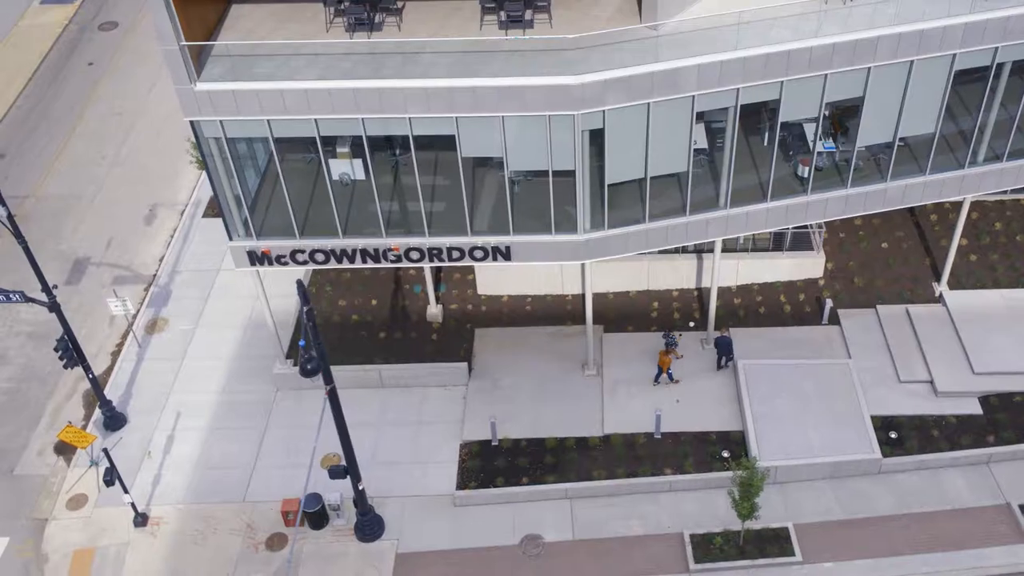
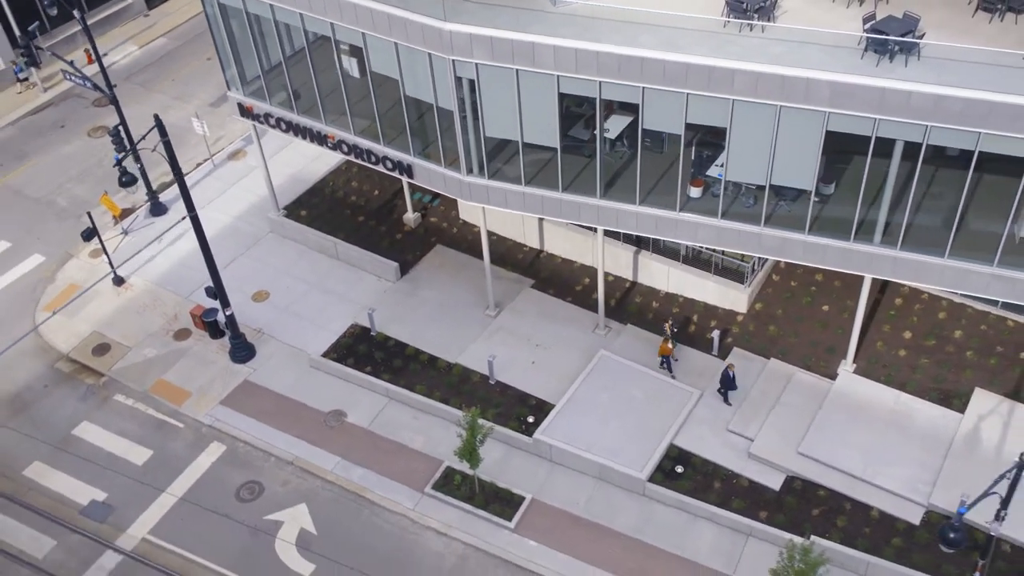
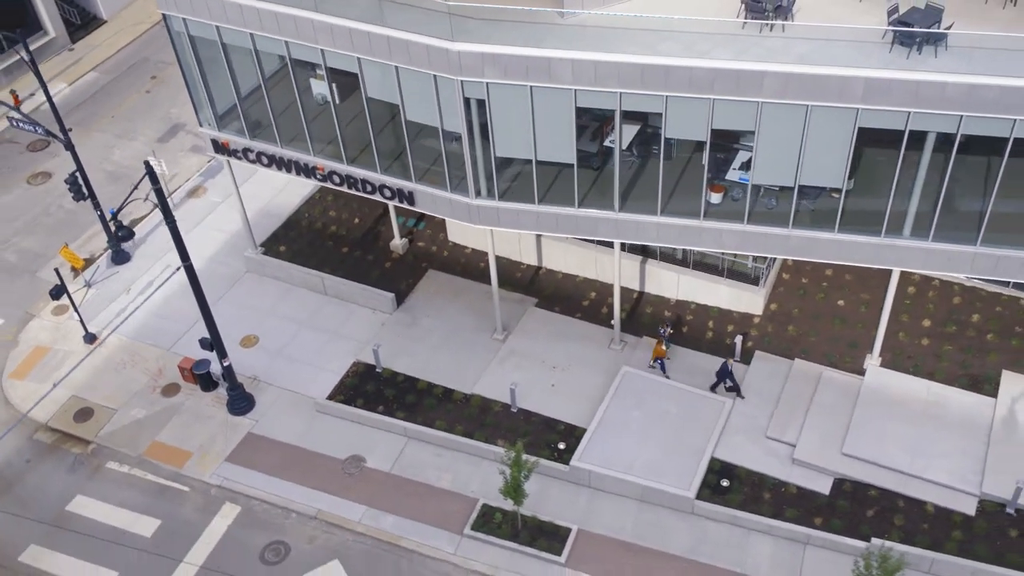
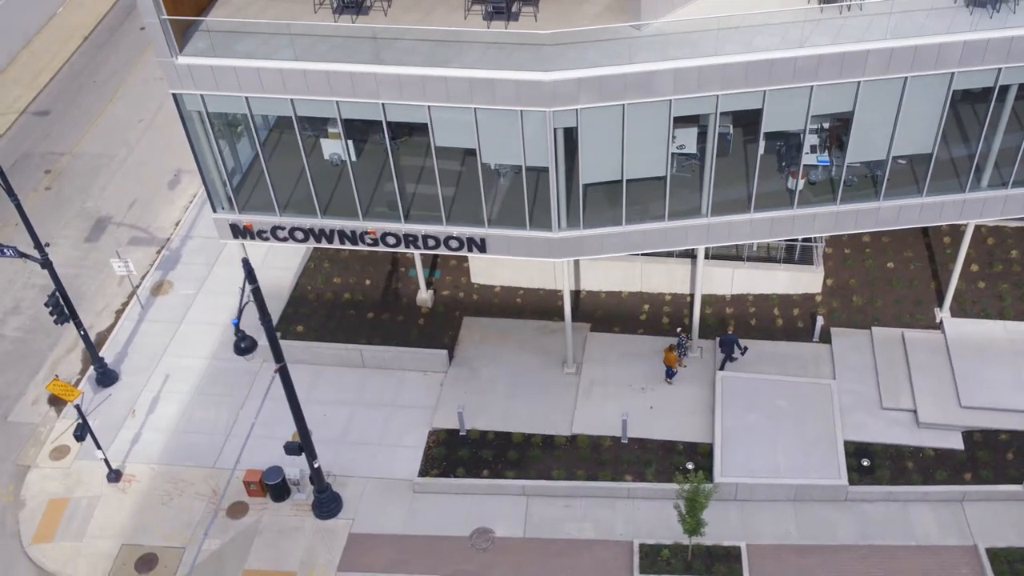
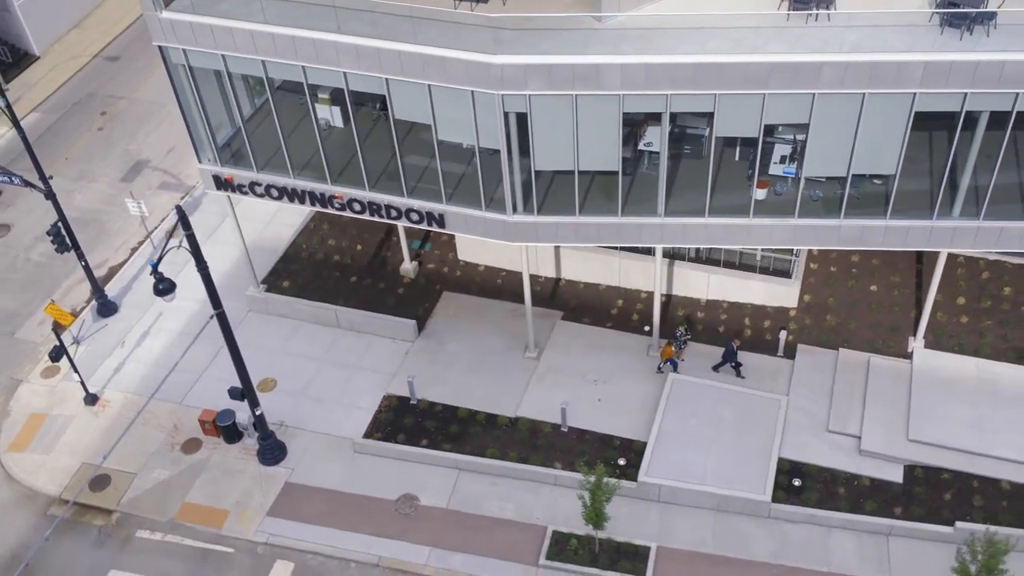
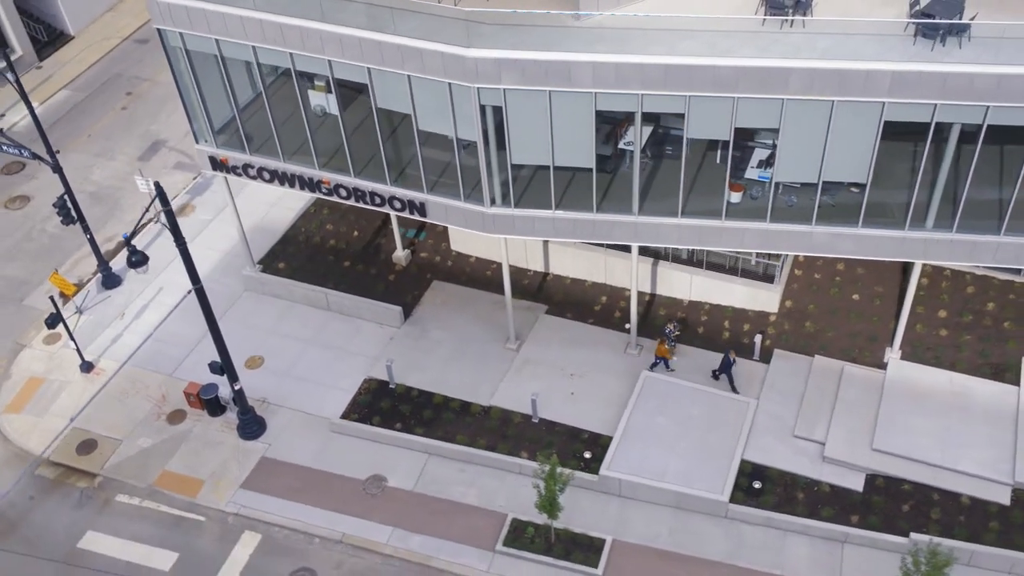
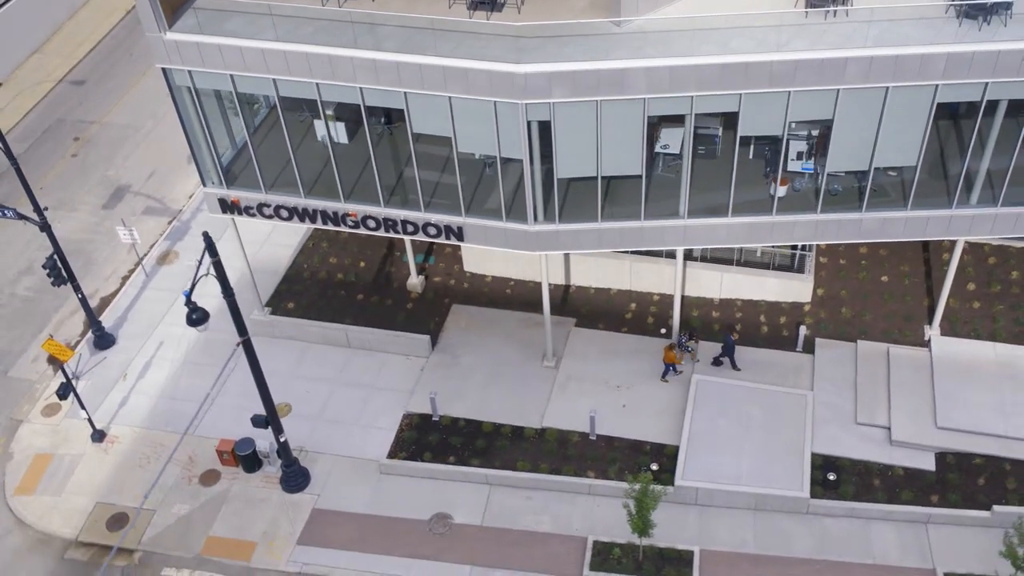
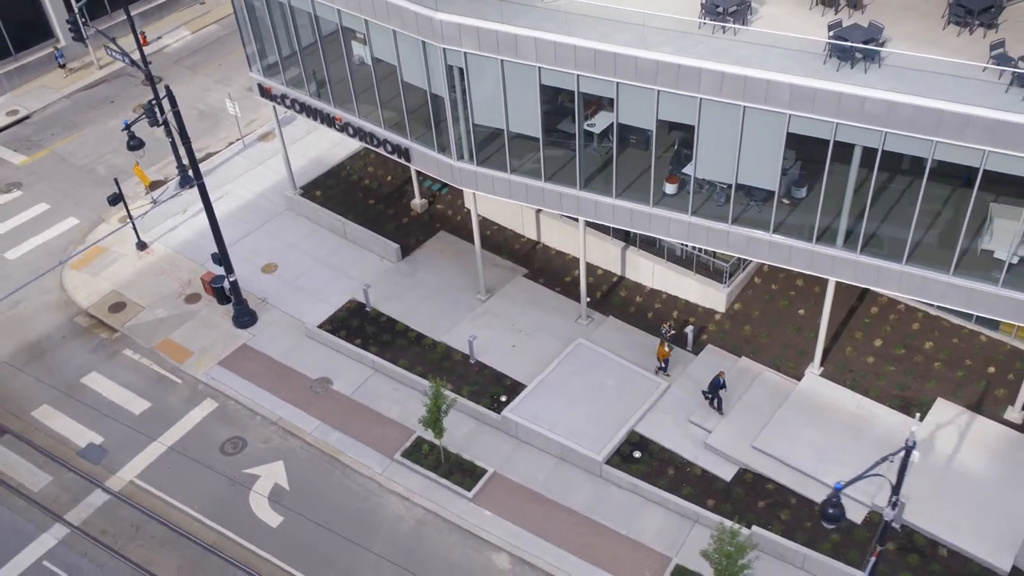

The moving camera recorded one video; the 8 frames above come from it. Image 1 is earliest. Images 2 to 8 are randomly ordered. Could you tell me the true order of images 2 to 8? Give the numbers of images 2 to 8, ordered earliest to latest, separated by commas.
4, 7, 5, 6, 3, 2, 8
